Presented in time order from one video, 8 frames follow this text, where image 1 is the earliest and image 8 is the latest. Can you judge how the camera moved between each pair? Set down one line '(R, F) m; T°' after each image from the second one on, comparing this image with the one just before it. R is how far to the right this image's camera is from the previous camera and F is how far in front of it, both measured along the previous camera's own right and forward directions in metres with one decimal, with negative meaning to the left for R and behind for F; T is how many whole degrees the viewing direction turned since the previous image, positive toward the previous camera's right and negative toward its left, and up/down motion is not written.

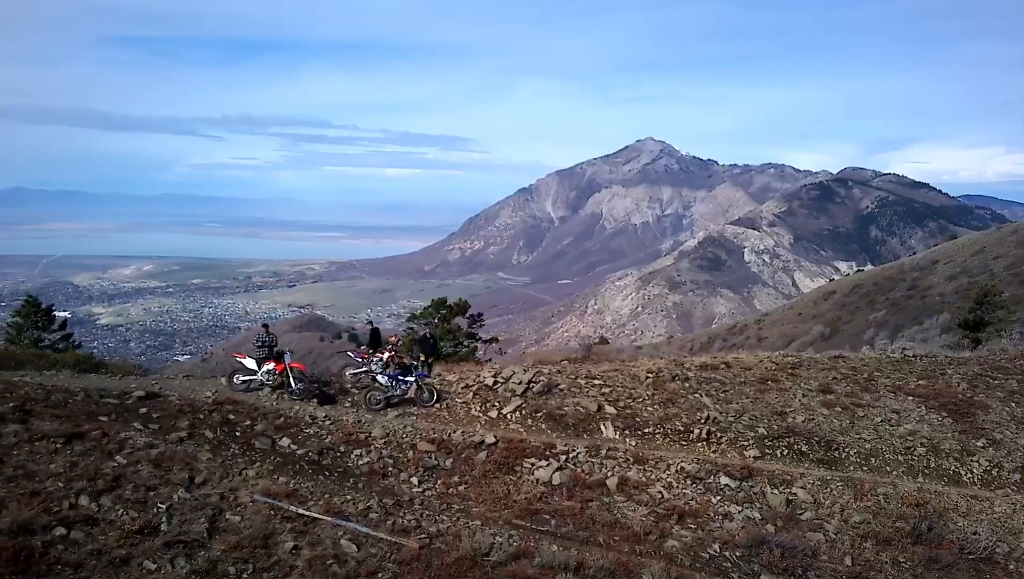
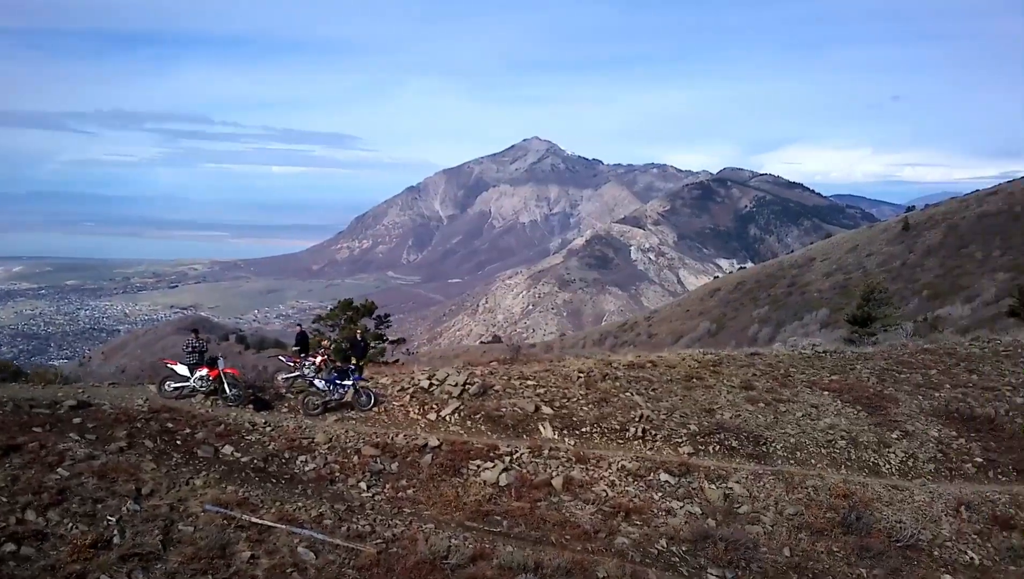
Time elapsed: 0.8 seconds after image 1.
(-0.6, 0.0) m; +6°
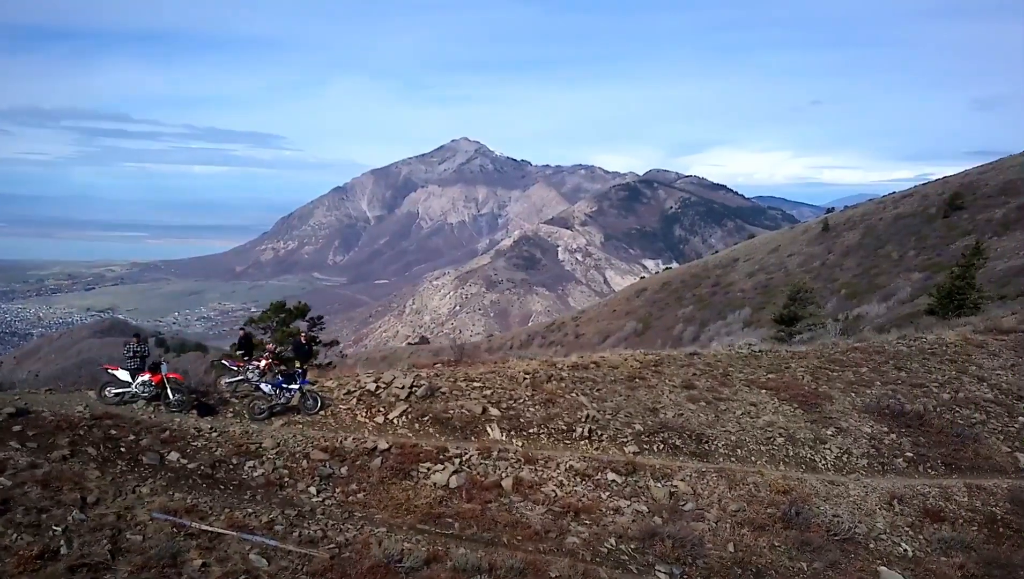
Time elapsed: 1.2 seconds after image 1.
(-0.2, 0.0) m; +4°
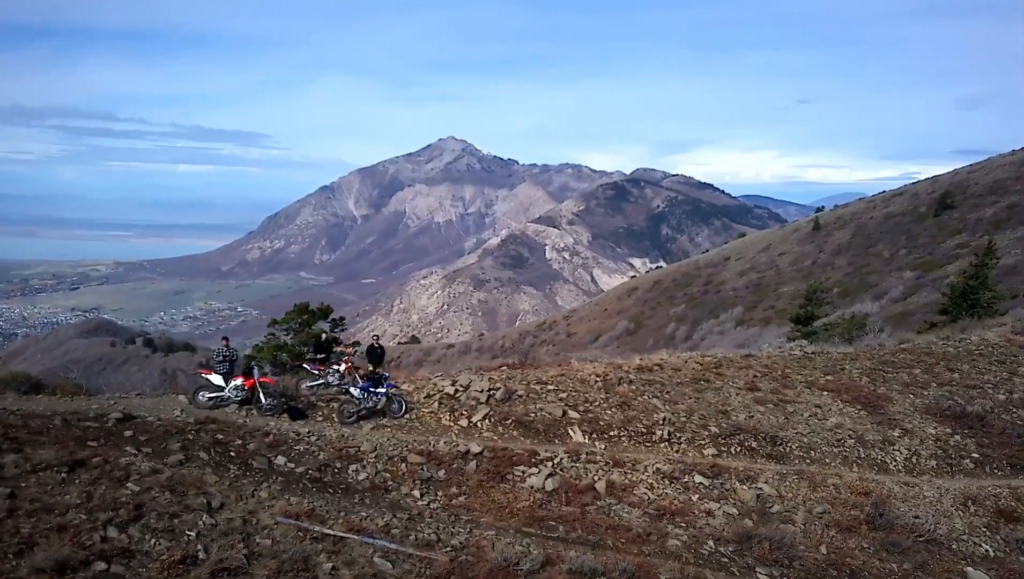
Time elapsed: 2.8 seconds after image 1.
(-1.1, -0.1) m; 0°
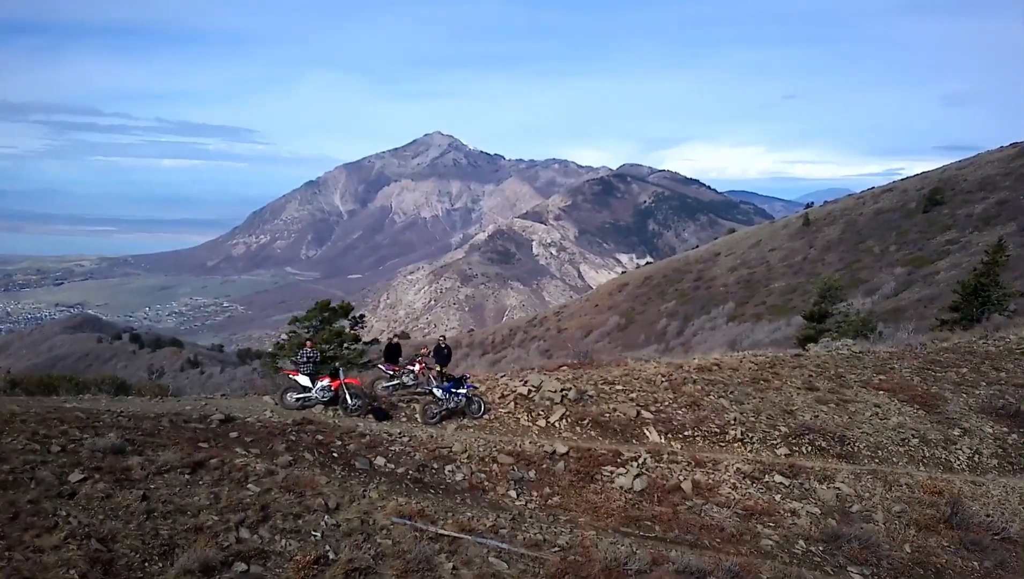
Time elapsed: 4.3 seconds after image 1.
(-1.1, -0.1) m; 0°
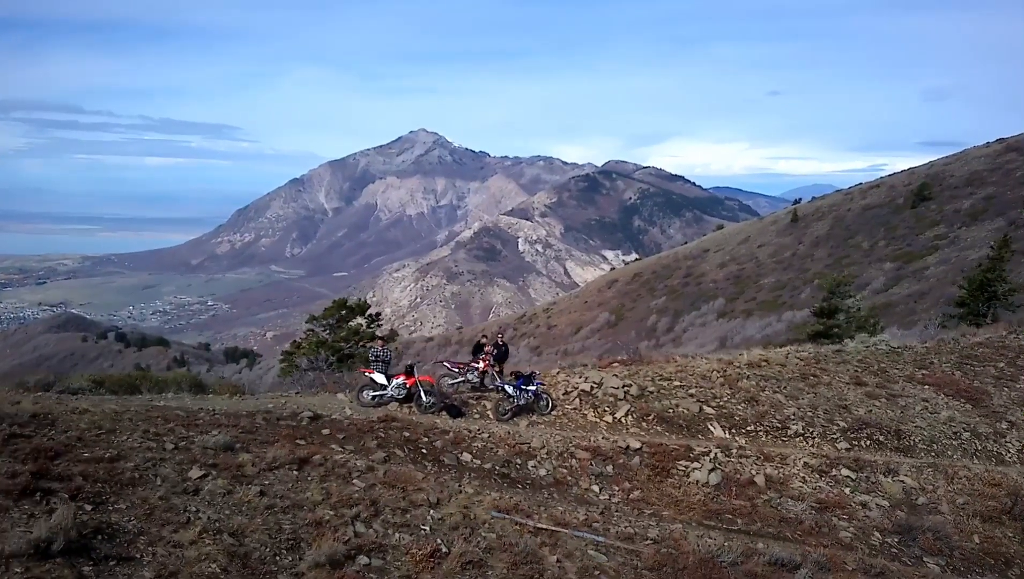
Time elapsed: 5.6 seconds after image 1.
(-1.0, -0.2) m; 0°
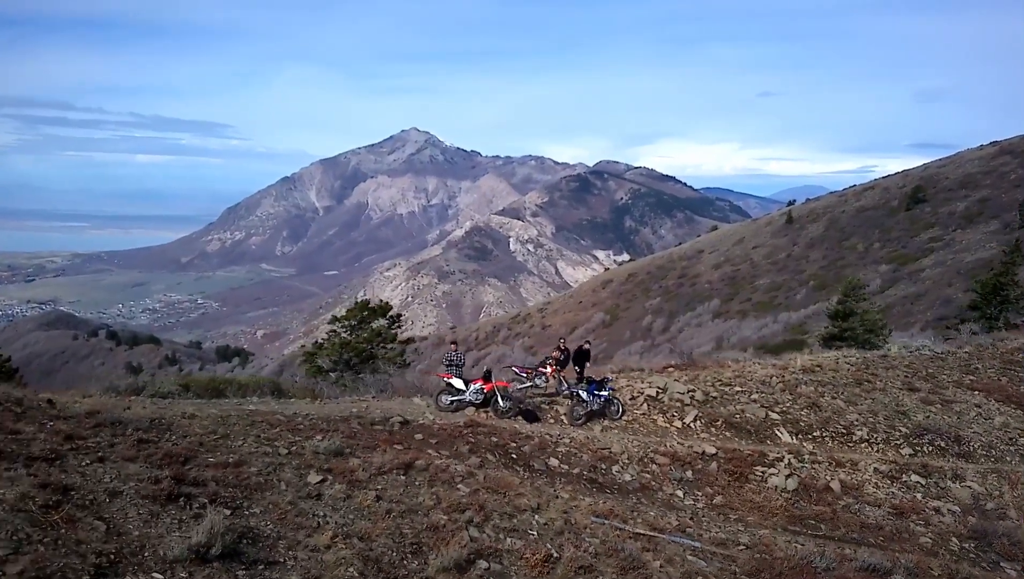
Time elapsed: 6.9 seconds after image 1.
(-1.0, -0.1) m; 0°
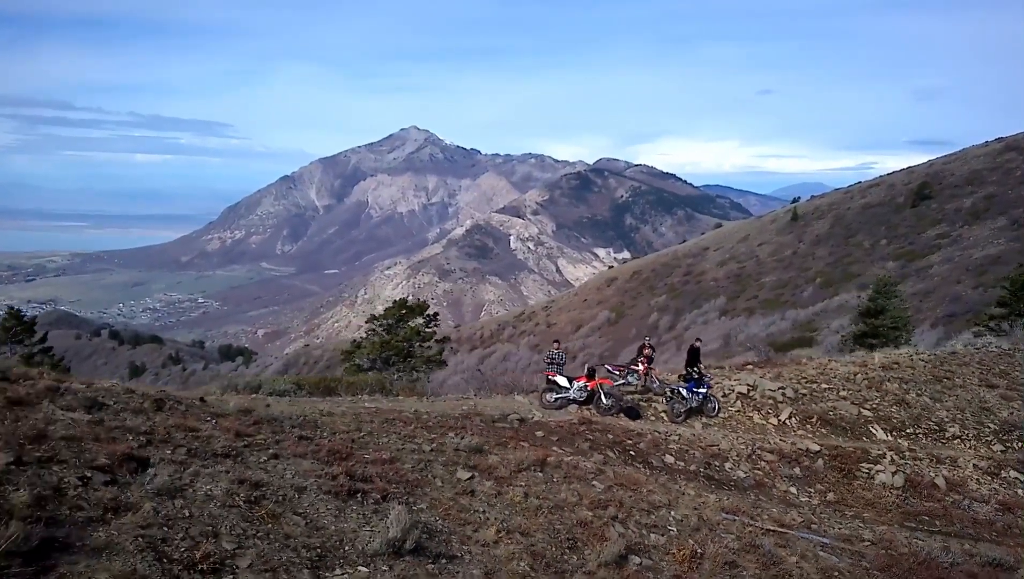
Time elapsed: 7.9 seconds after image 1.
(-1.1, -0.1) m; -1°
